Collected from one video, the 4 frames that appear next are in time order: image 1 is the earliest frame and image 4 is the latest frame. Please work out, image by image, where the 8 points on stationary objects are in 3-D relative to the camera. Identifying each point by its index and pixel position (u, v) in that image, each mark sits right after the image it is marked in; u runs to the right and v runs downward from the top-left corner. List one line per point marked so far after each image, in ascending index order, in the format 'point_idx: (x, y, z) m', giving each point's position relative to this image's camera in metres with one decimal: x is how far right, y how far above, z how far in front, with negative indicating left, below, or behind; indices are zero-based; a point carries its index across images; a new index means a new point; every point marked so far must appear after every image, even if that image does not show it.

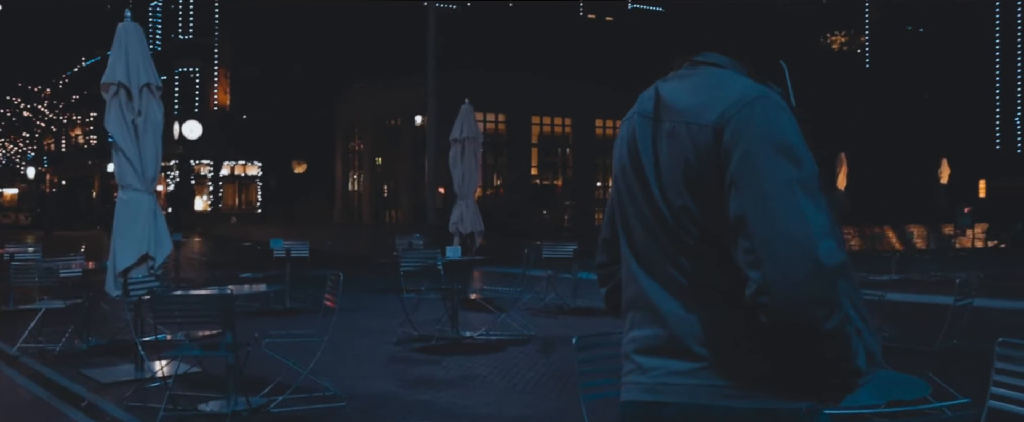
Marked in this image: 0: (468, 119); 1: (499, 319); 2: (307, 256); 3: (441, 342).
0: (-0.8, +1.6, +19.5) m
1: (-0.2, -1.6, +15.9) m
2: (-3.1, -0.7, +16.2) m
3: (-0.9, -1.7, +13.6) m
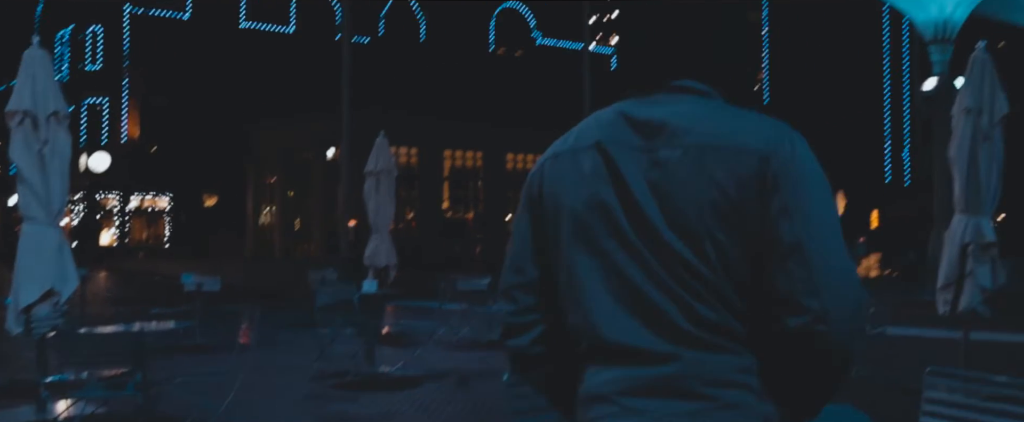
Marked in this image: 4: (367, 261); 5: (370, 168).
0: (-2.3, +1.0, +19.4) m
1: (-1.4, -2.1, +15.8) m
2: (-4.3, -1.2, +15.9) m
3: (-1.9, -2.1, +13.4) m
4: (-2.6, -0.9, +19.1) m
5: (-2.6, +0.8, +19.5) m
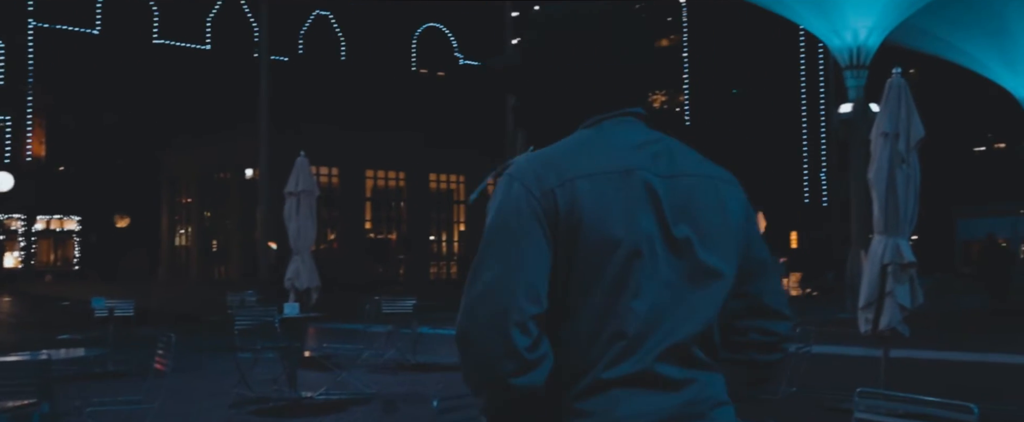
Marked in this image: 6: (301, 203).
0: (-3.7, +0.7, +19.0) m
1: (-2.5, -2.4, +15.4) m
2: (-5.4, -1.5, +15.3) m
3: (-2.8, -2.3, +13.0) m
4: (-3.9, -1.3, +18.6) m
5: (-3.9, +0.4, +19.1) m
6: (-3.7, +0.1, +19.0) m
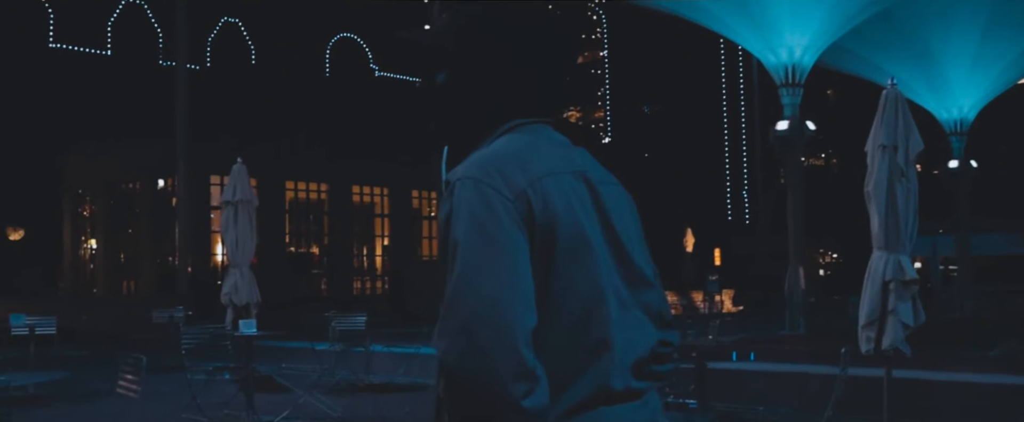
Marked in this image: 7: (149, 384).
0: (-4.5, +0.5, +17.8) m
1: (-2.8, -2.5, +14.3) m
2: (-5.7, -1.6, +13.8) m
3: (-2.8, -2.4, +11.9) m
4: (-4.6, -1.4, +17.4) m
5: (-4.7, +0.2, +17.8) m
6: (-4.5, 0.0, +17.8) m
7: (-5.1, -2.4, +14.7) m
